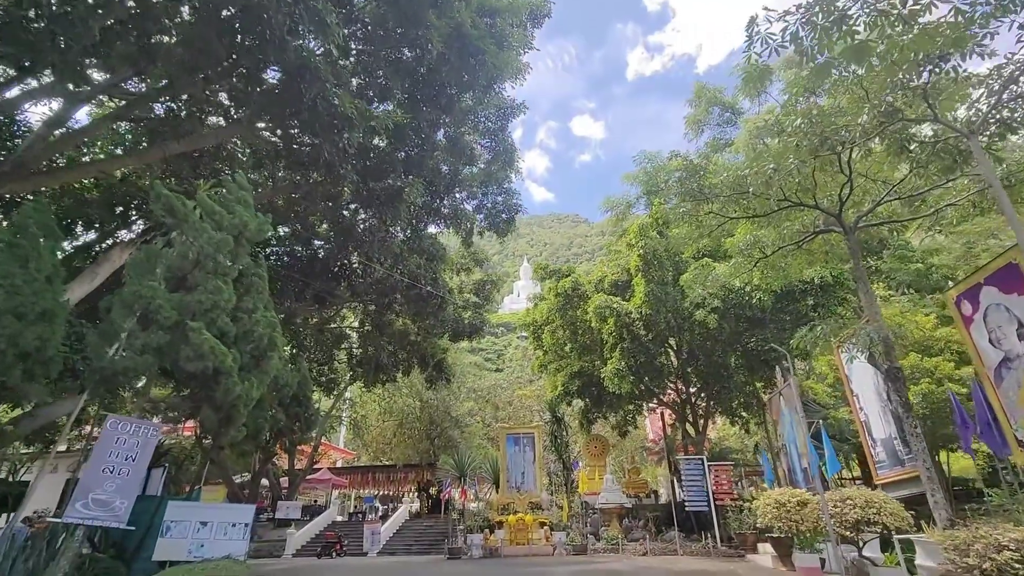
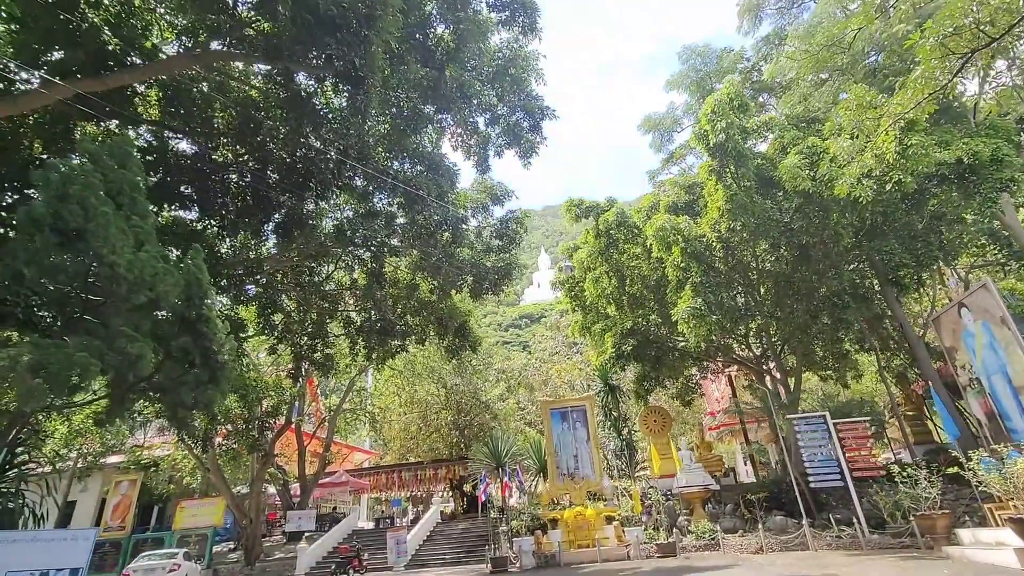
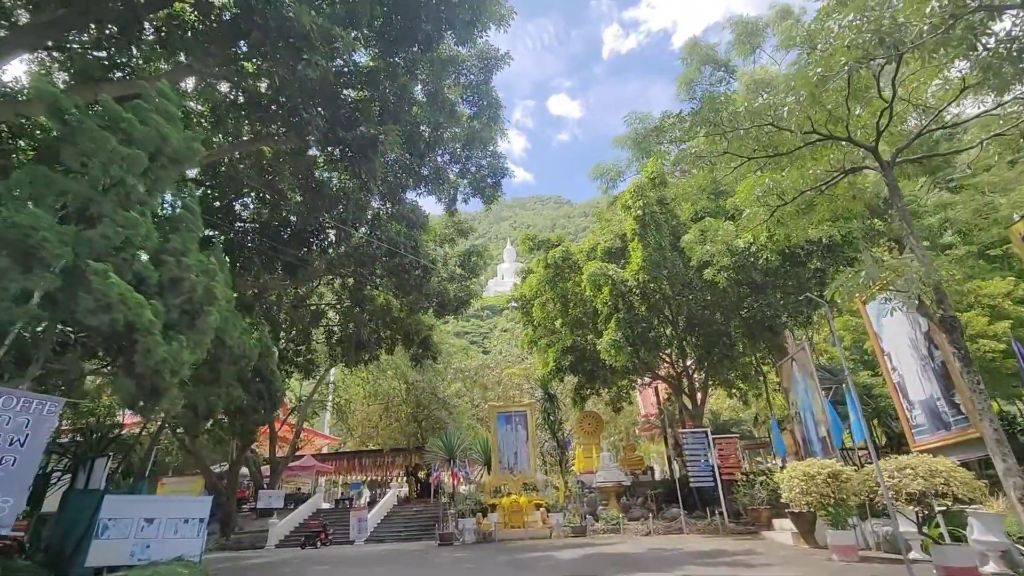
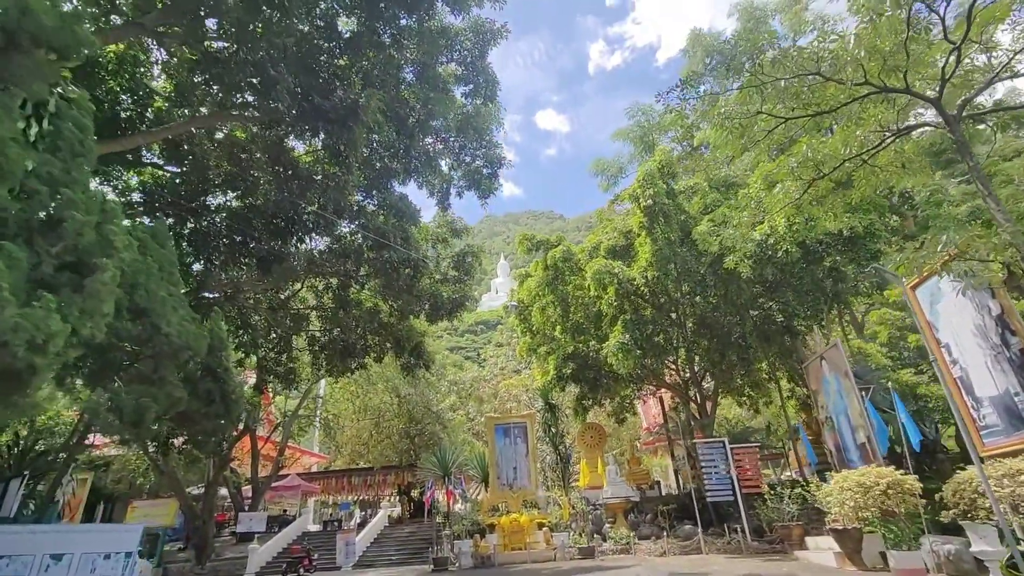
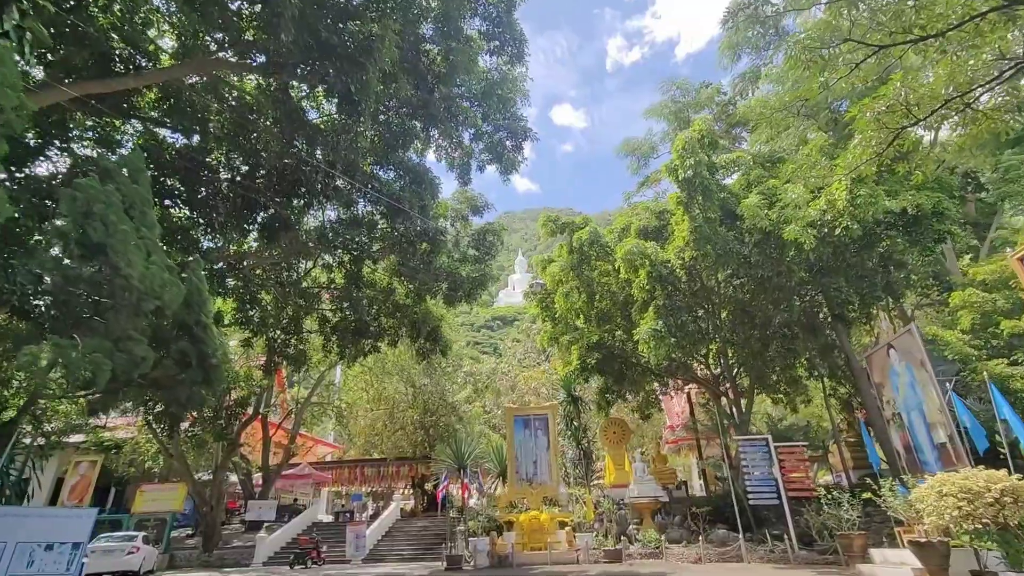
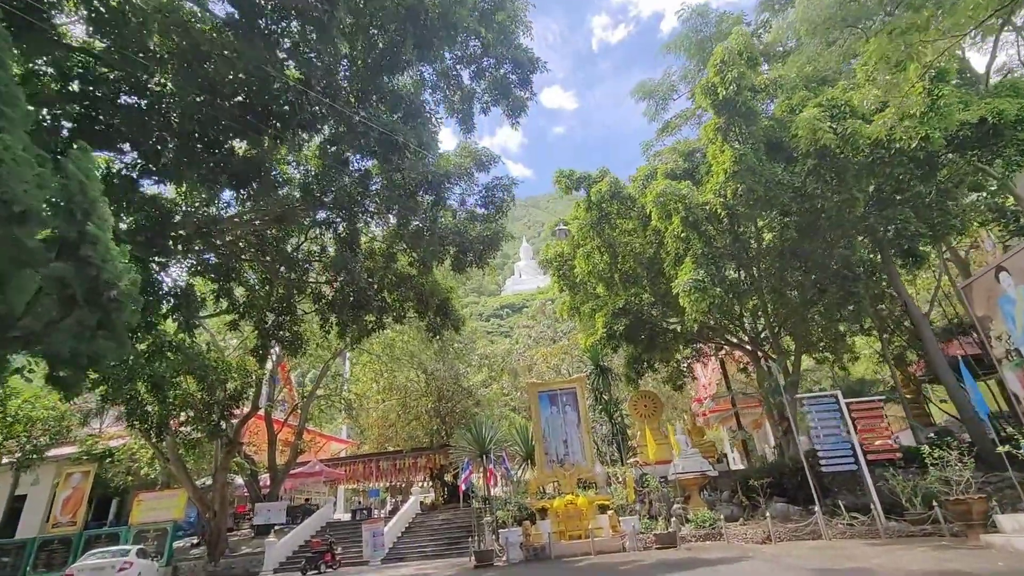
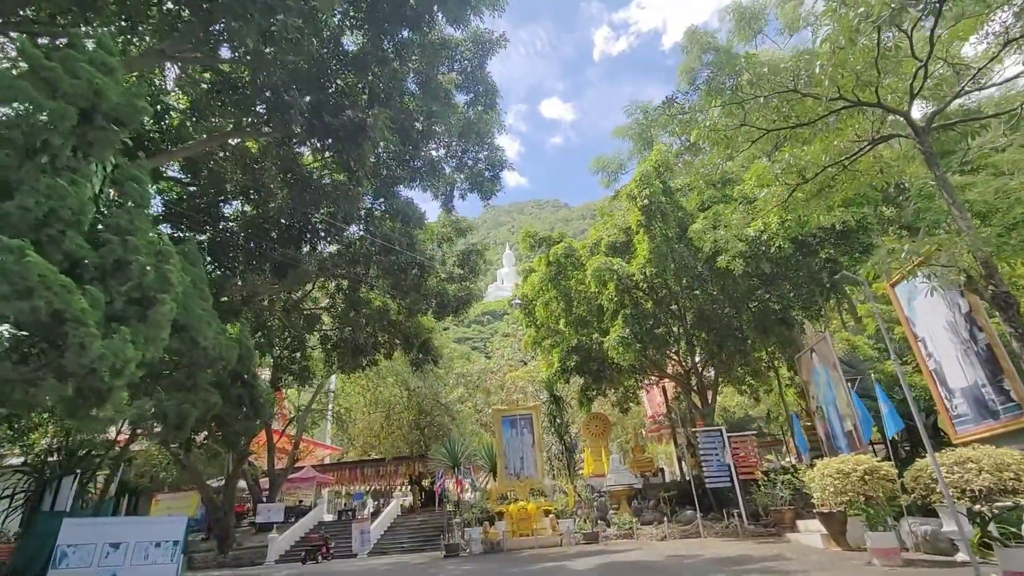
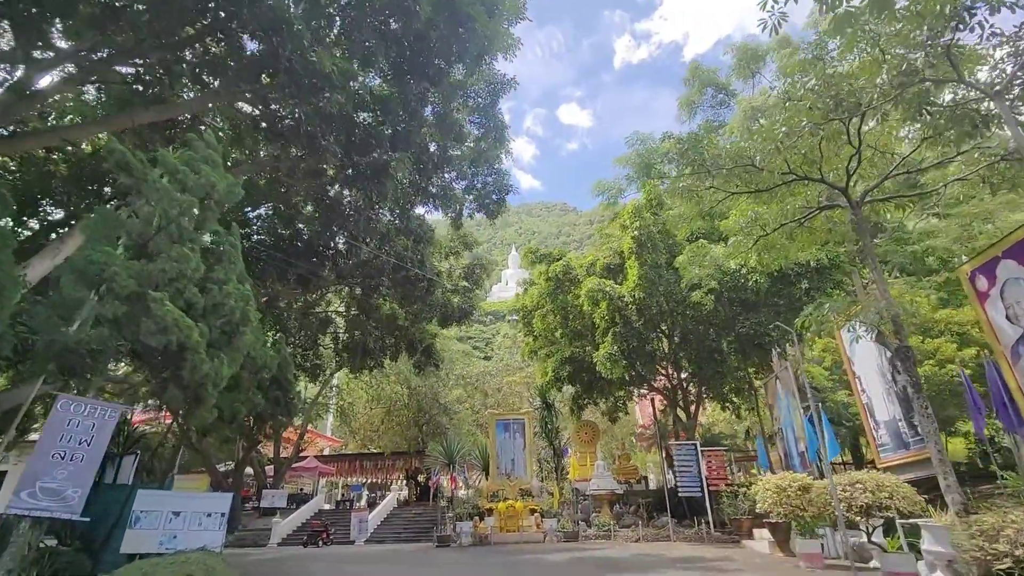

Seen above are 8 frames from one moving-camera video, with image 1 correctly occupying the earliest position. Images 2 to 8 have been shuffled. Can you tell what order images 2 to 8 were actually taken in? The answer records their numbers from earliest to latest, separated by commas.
8, 3, 7, 4, 5, 2, 6
